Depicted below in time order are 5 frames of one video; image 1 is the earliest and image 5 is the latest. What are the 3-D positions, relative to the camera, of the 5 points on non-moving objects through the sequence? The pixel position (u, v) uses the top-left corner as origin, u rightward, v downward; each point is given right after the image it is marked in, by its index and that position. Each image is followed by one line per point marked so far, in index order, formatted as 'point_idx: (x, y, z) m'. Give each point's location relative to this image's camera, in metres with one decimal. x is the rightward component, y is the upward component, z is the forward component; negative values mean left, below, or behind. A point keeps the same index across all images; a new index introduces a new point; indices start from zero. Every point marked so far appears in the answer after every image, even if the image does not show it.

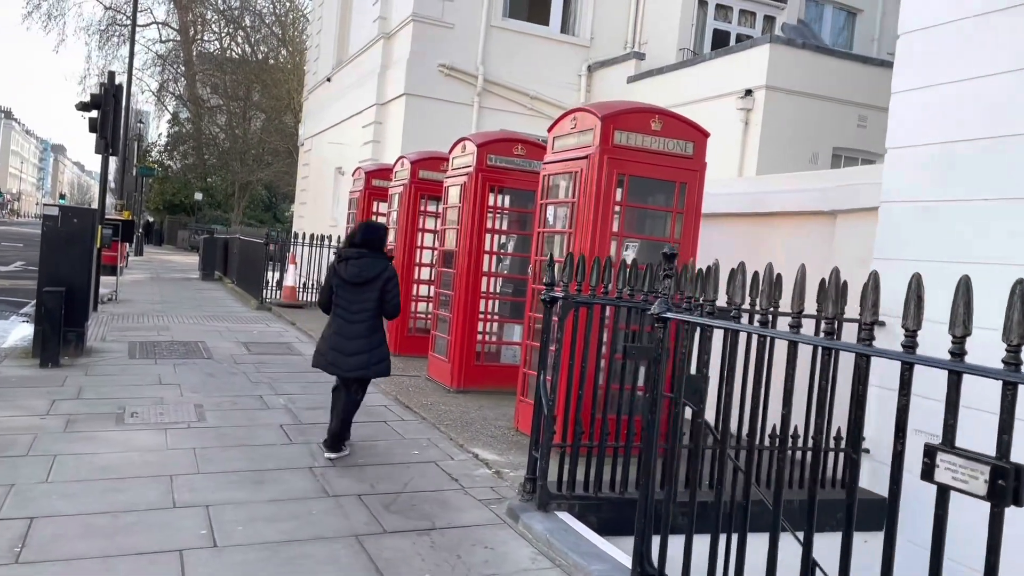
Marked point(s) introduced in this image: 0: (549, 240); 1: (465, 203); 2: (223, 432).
0: (+0.3, +0.4, +6.7) m
1: (-0.5, +0.9, +8.5) m
2: (-2.1, -1.1, +6.3) m
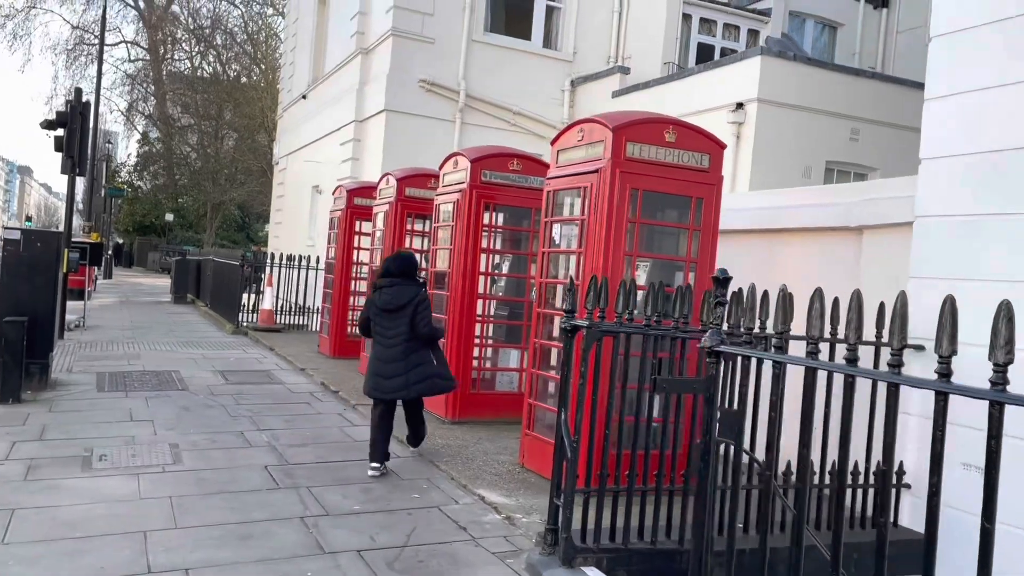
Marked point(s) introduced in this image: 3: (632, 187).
0: (+0.3, +0.2, +6.2) m
1: (-0.5, +0.6, +8.0) m
2: (-2.1, -1.3, +5.7) m
3: (+0.8, +0.7, +5.6) m
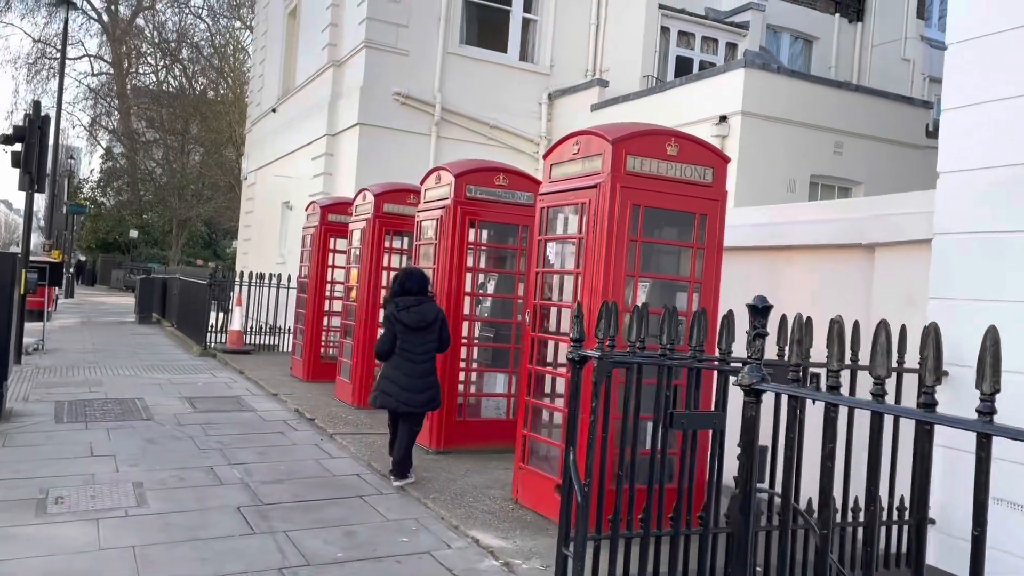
0: (+0.3, 0.0, +5.9) m
1: (-0.6, +0.4, +7.6) m
2: (-2.1, -1.4, +5.3) m
3: (+0.8, +0.5, +5.3) m
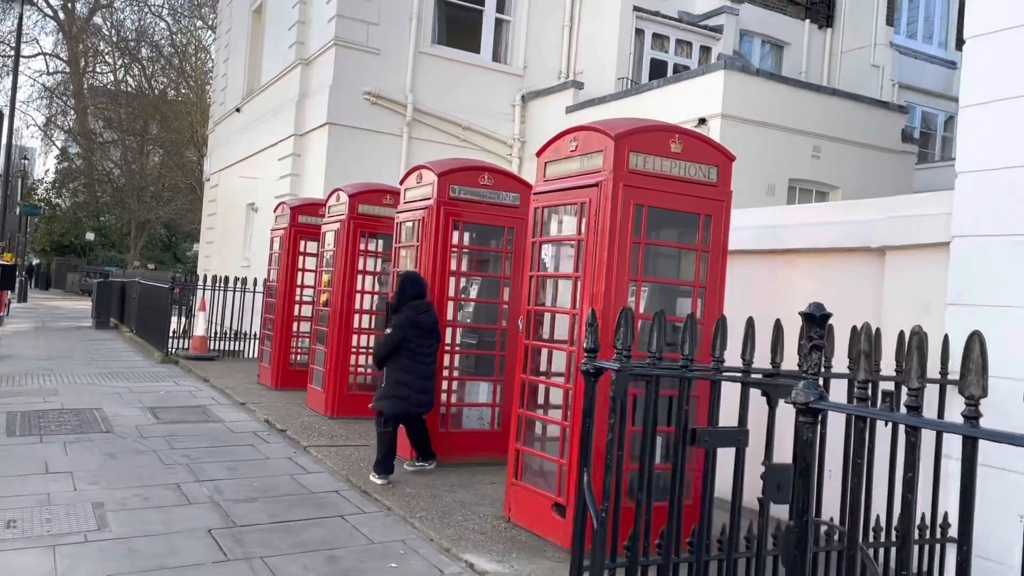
0: (+0.2, 0.0, +5.5) m
1: (-0.8, +0.4, +7.3) m
2: (-2.1, -1.5, +4.8) m
3: (+0.7, +0.5, +5.0) m
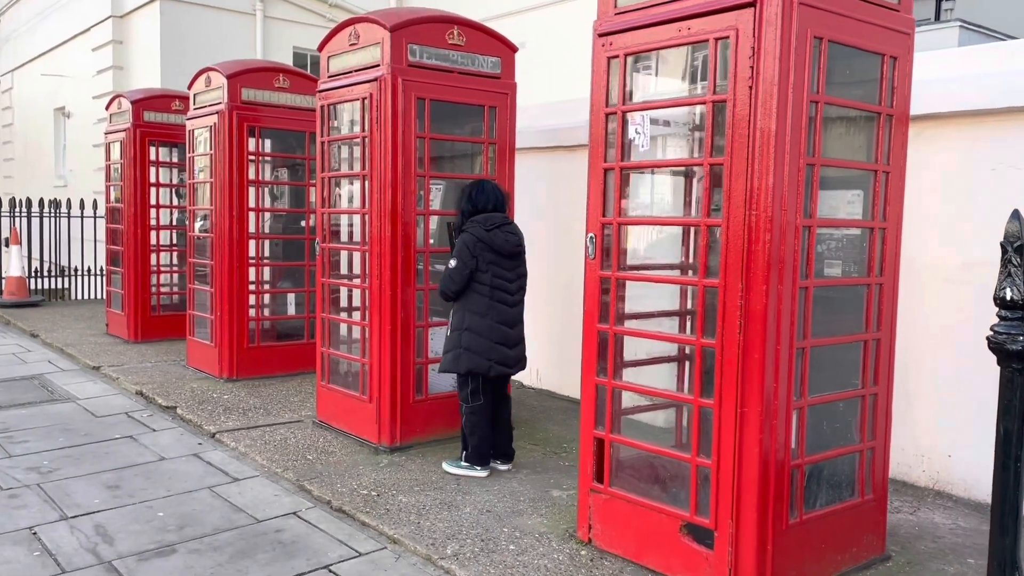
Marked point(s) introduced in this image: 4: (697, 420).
0: (+0.5, +0.4, +3.5) m
1: (-0.8, +0.9, +5.0) m
2: (-1.6, -1.3, +2.6) m
3: (+1.1, +0.9, +3.0) m
4: (+0.7, -0.5, +3.2) m
